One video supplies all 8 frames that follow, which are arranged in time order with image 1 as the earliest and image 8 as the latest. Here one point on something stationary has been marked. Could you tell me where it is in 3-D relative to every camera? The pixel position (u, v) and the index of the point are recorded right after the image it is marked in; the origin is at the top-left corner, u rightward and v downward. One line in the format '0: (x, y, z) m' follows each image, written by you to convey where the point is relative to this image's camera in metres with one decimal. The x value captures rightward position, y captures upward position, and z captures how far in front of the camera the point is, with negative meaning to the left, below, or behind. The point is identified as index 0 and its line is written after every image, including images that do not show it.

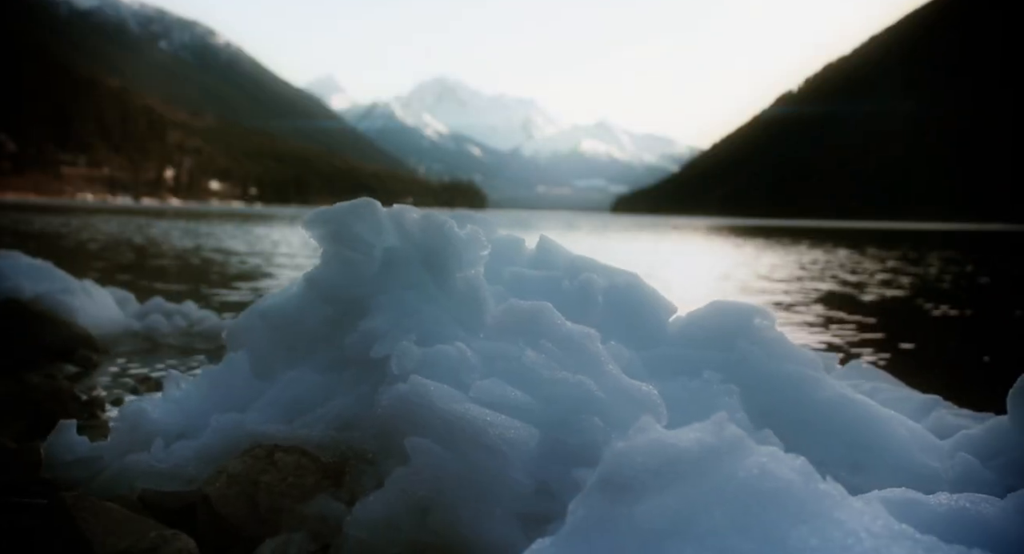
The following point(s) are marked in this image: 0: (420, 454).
0: (-1.2, -2.2, +8.7) m
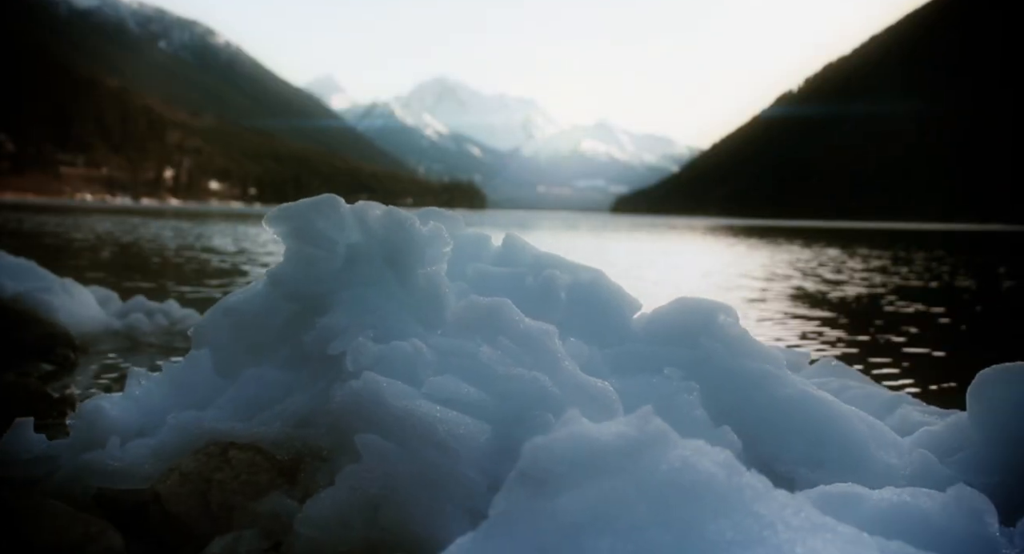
0: (-1.8, -2.2, +8.7) m
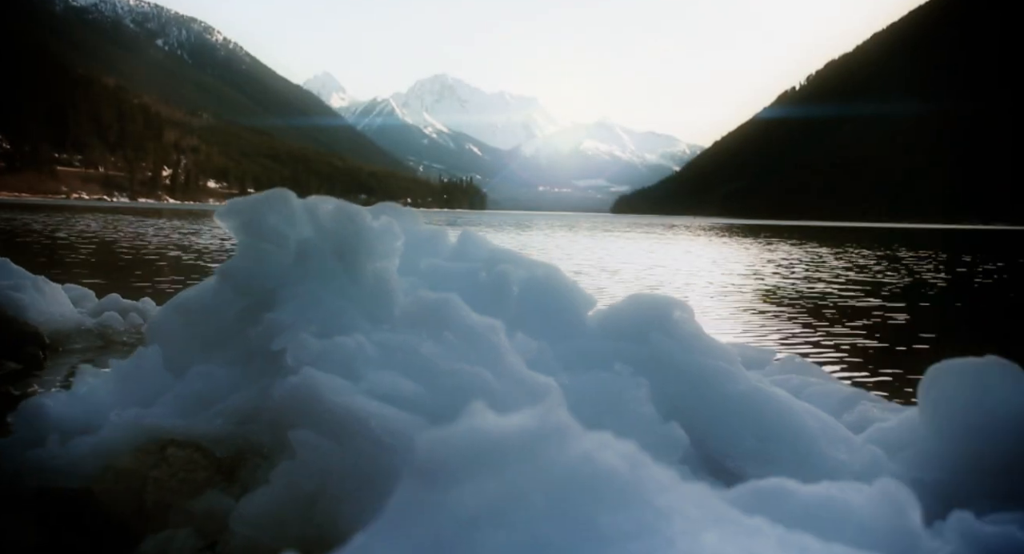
0: (-2.6, -2.1, +8.5) m
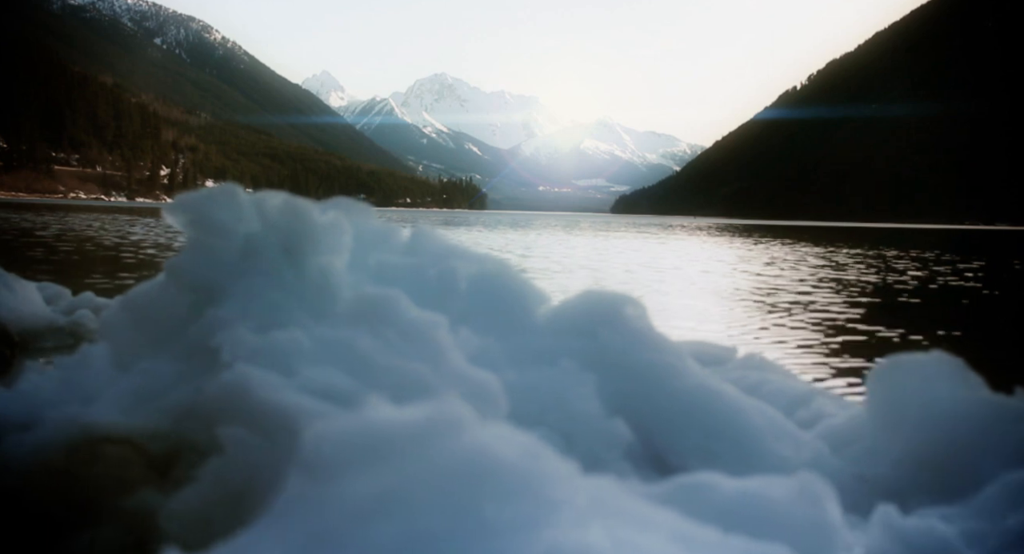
0: (-3.4, -2.0, +8.4) m
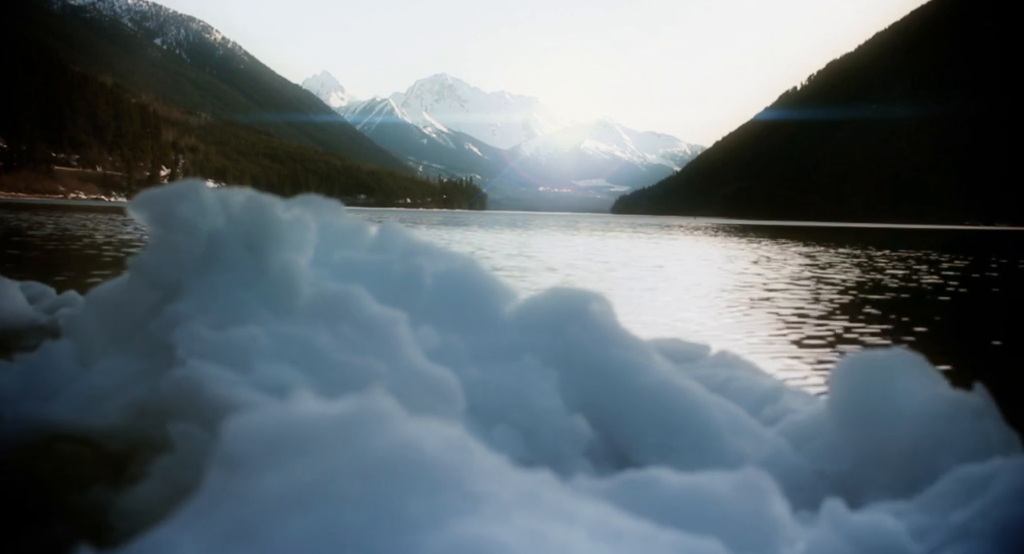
0: (-4.0, -2.0, +8.3) m
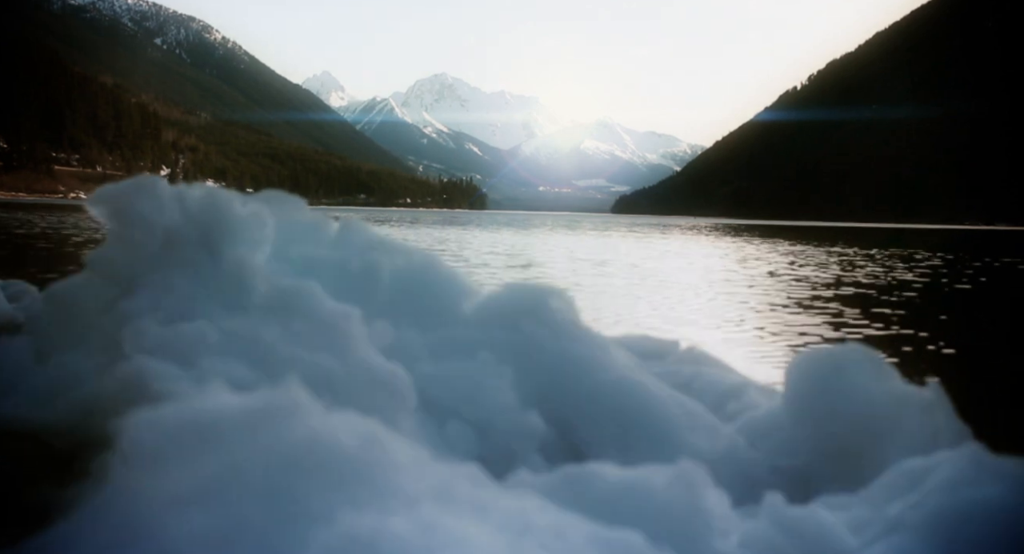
0: (-2.5, -2.1, +8.0) m
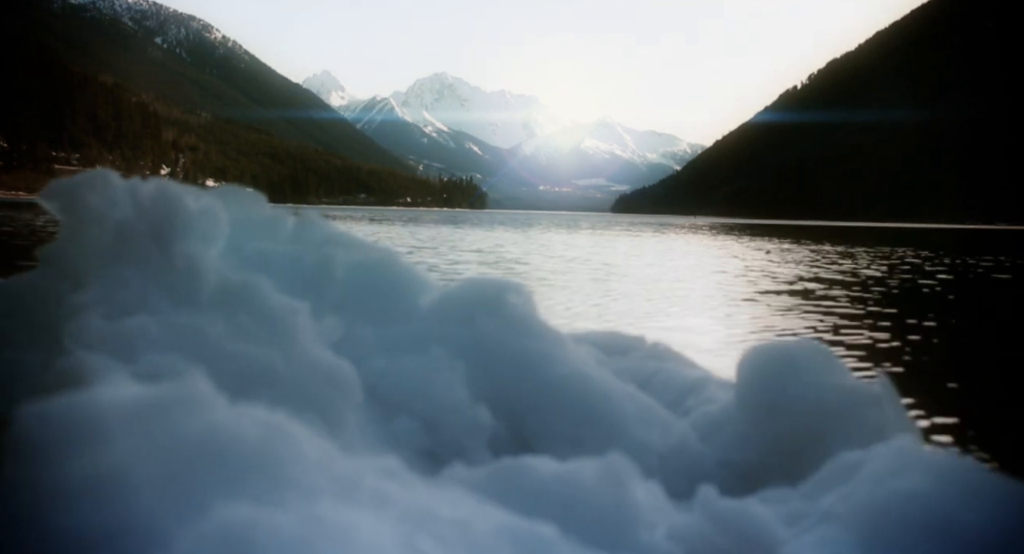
0: (-3.3, -2.0, +8.1) m
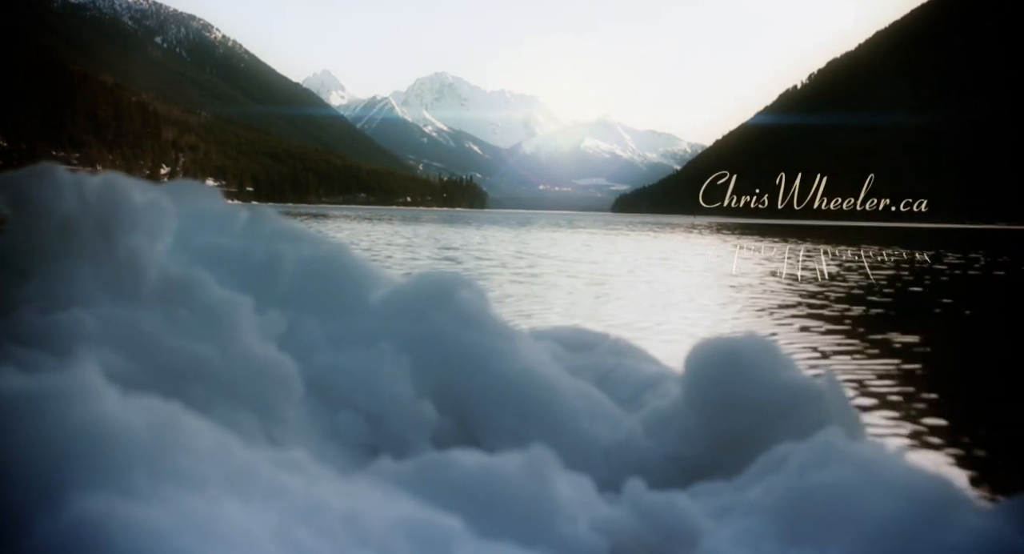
0: (-4.3, -2.0, +8.1) m
